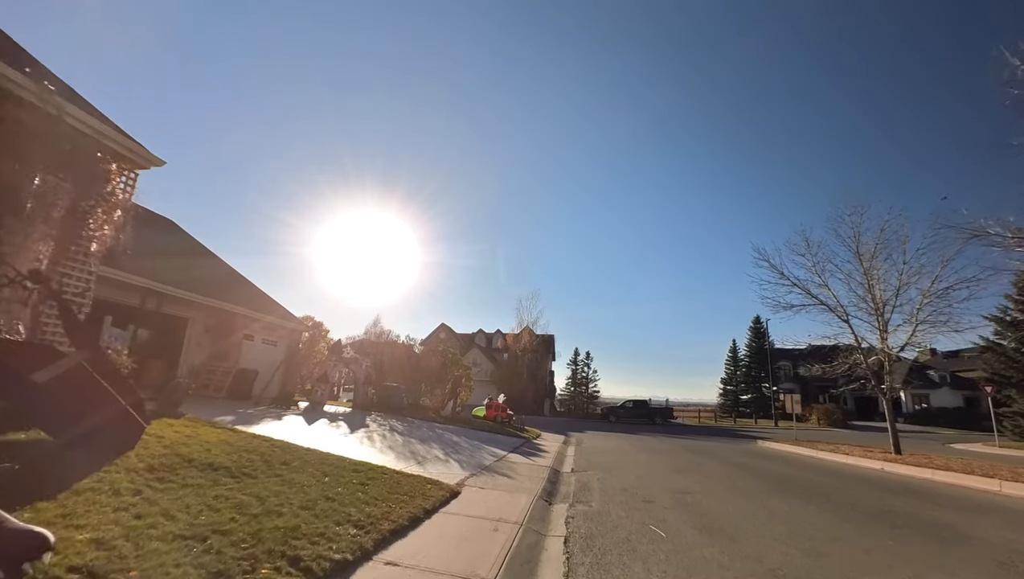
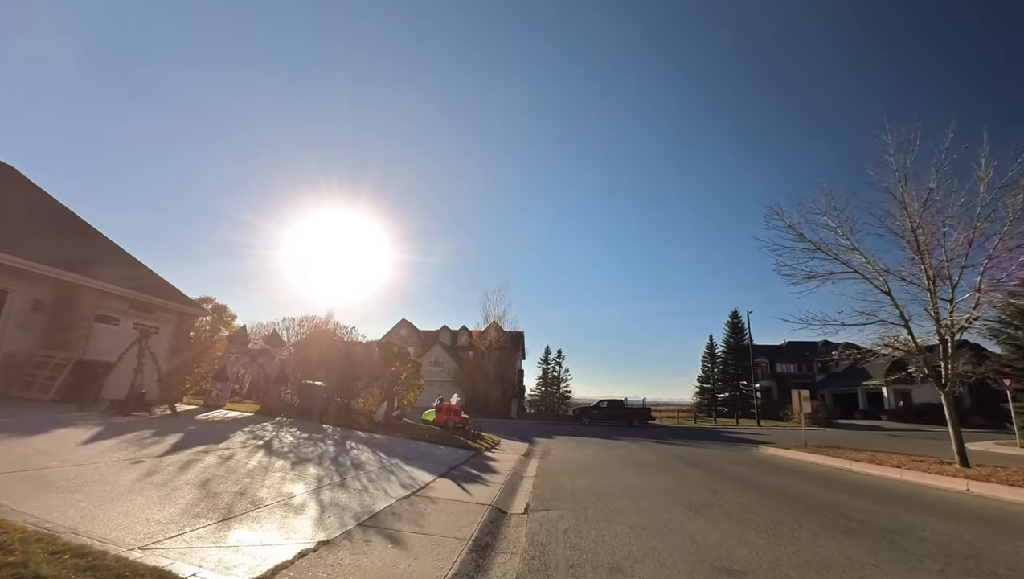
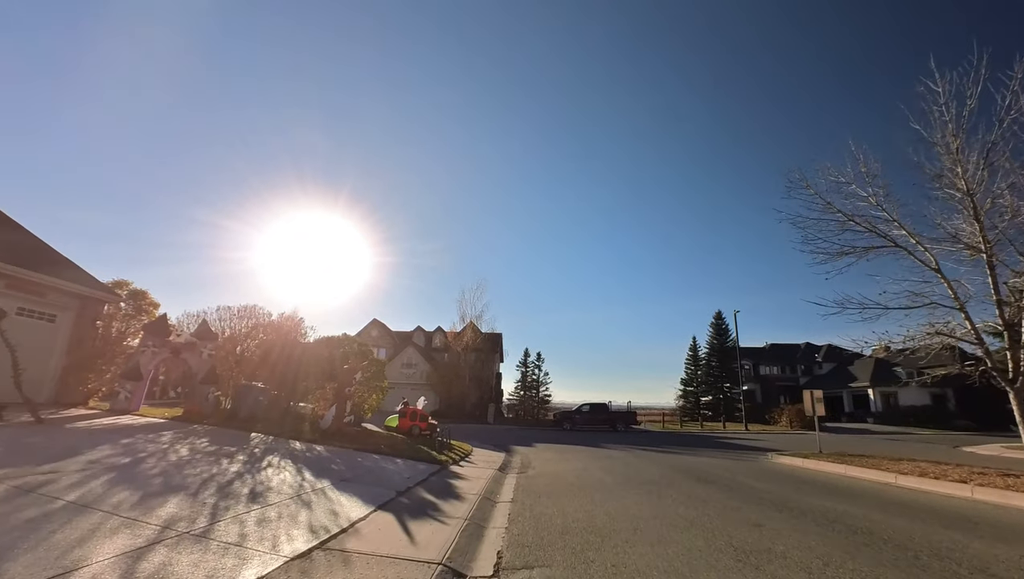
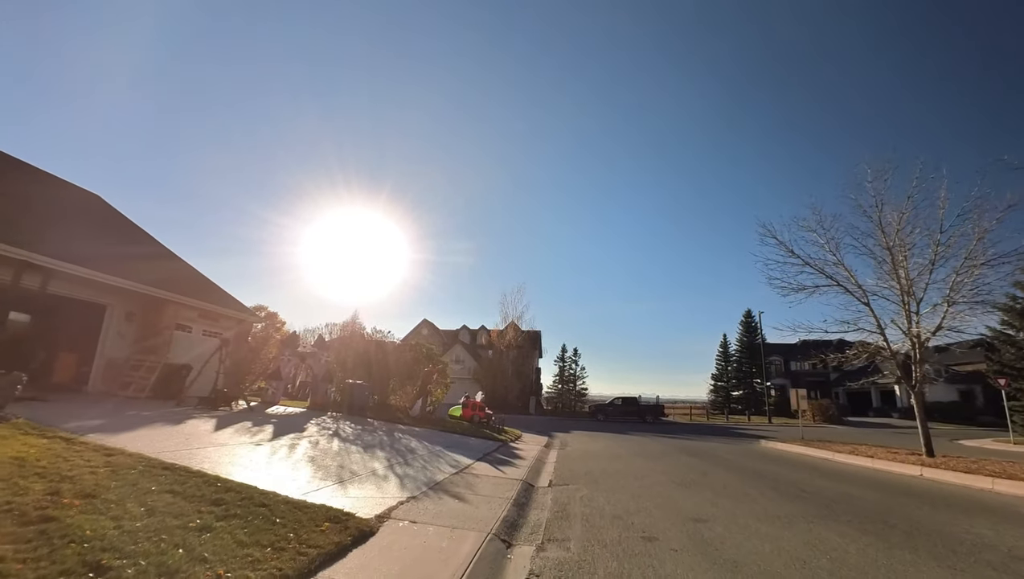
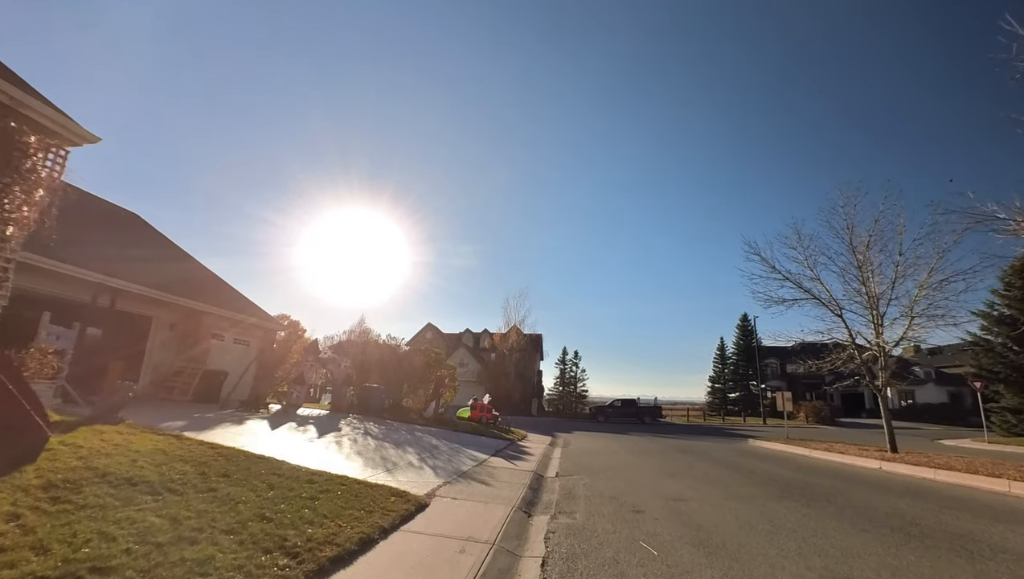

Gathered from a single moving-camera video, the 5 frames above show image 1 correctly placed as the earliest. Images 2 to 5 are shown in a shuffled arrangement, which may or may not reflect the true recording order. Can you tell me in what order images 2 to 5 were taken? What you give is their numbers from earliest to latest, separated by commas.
5, 4, 2, 3
